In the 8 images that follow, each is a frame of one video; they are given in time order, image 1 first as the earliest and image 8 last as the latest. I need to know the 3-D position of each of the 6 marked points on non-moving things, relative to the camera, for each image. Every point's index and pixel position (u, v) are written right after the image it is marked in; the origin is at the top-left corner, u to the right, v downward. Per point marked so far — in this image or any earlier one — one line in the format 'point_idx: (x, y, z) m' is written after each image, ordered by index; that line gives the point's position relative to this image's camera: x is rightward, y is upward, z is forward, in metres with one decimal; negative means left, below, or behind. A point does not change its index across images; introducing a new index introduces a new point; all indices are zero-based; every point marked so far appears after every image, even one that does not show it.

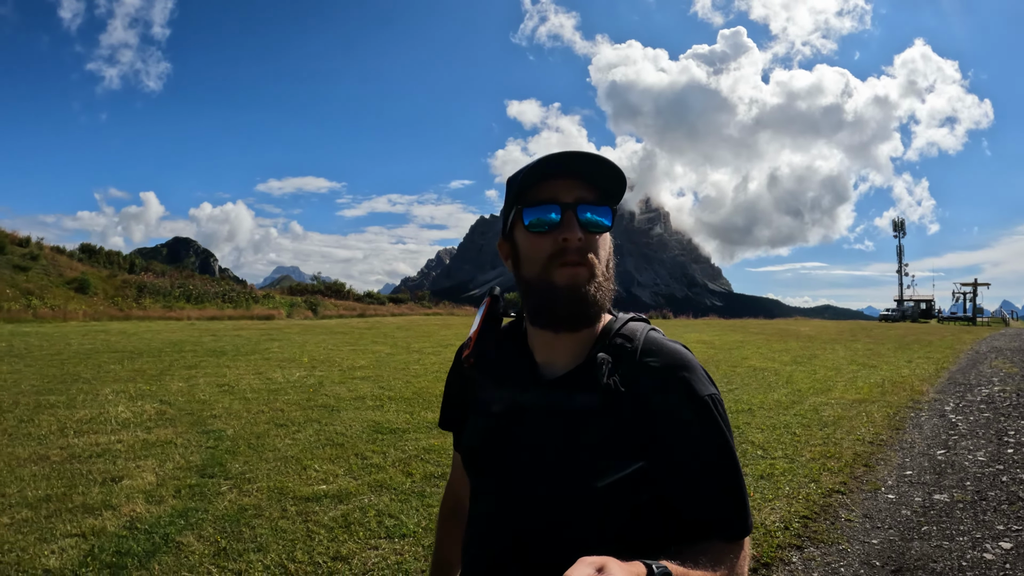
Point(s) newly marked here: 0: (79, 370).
0: (-12.1, -2.3, +15.8) m
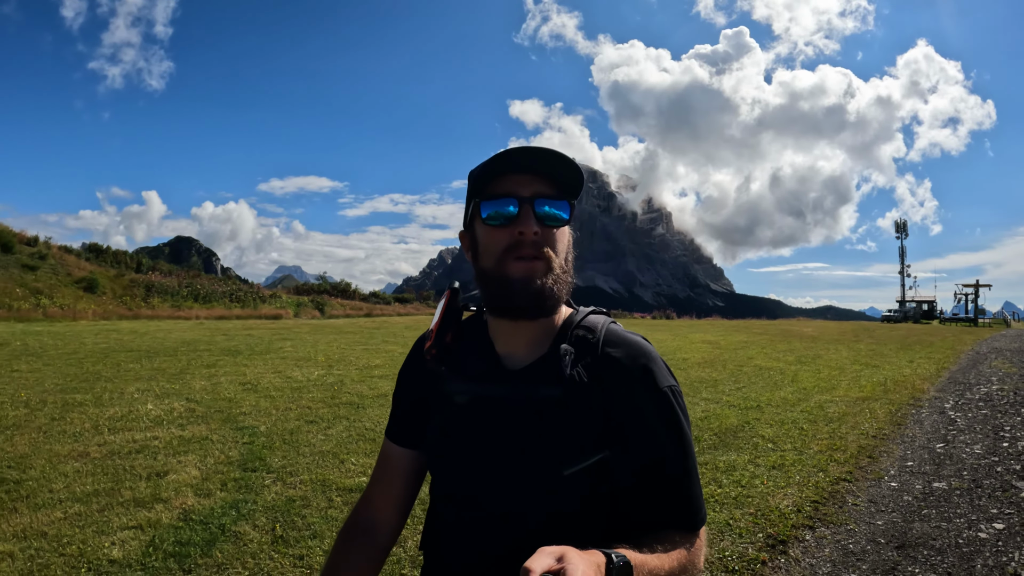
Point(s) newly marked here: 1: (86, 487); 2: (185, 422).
0: (-11.7, -2.3, +16.0) m
1: (-4.6, -2.1, +6.1) m
2: (-5.2, -2.1, +9.0) m
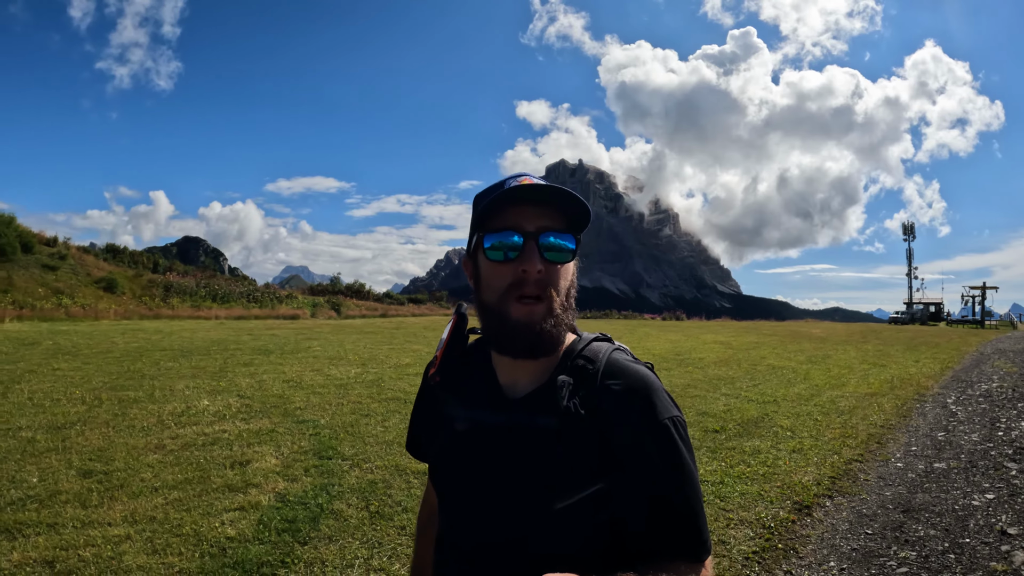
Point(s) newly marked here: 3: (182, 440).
0: (-10.9, -2.3, +16.5) m
1: (-3.9, -2.2, +6.5) m
2: (-4.4, -2.1, +9.4) m
3: (-4.7, -2.2, +8.0) m
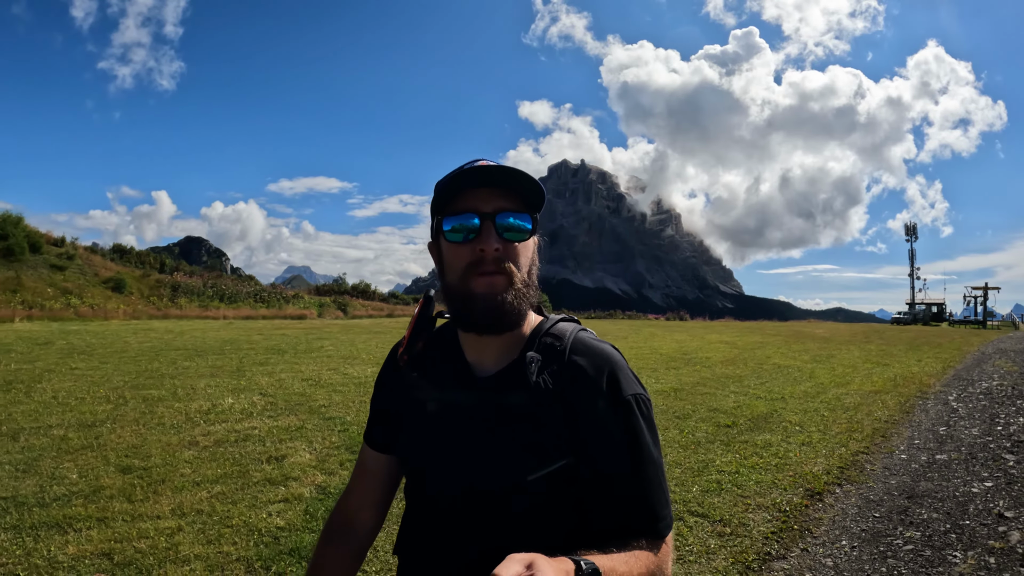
0: (-10.5, -2.3, +16.7) m
1: (-3.6, -2.2, +6.7) m
2: (-4.1, -2.1, +9.6) m
3: (-4.4, -2.2, +8.3) m
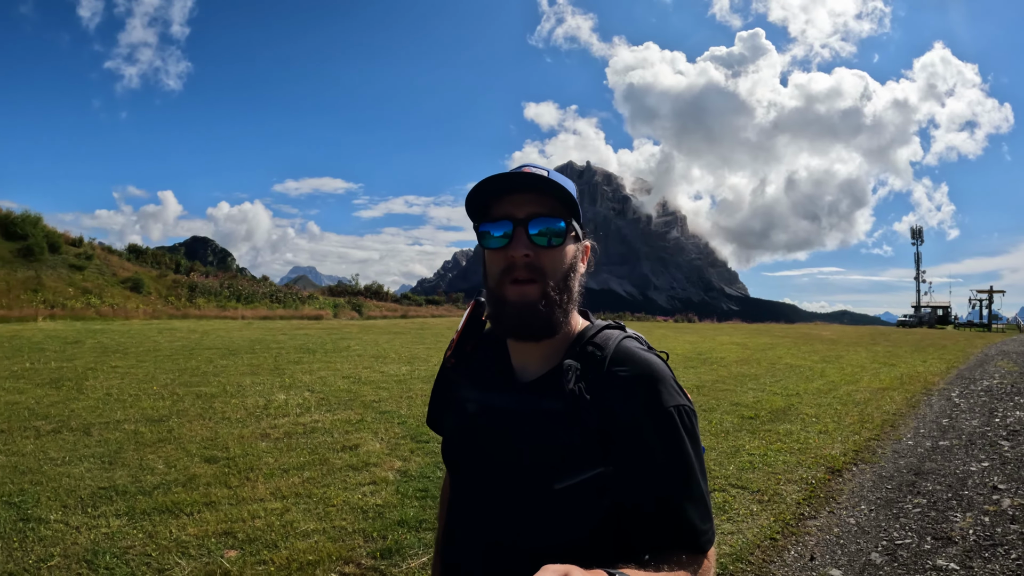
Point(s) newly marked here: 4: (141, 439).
0: (-9.7, -2.4, +17.3) m
1: (-2.8, -2.2, +7.3) m
2: (-3.3, -2.2, +10.2) m
3: (-3.6, -2.2, +8.8) m
4: (-5.7, -2.3, +8.7) m
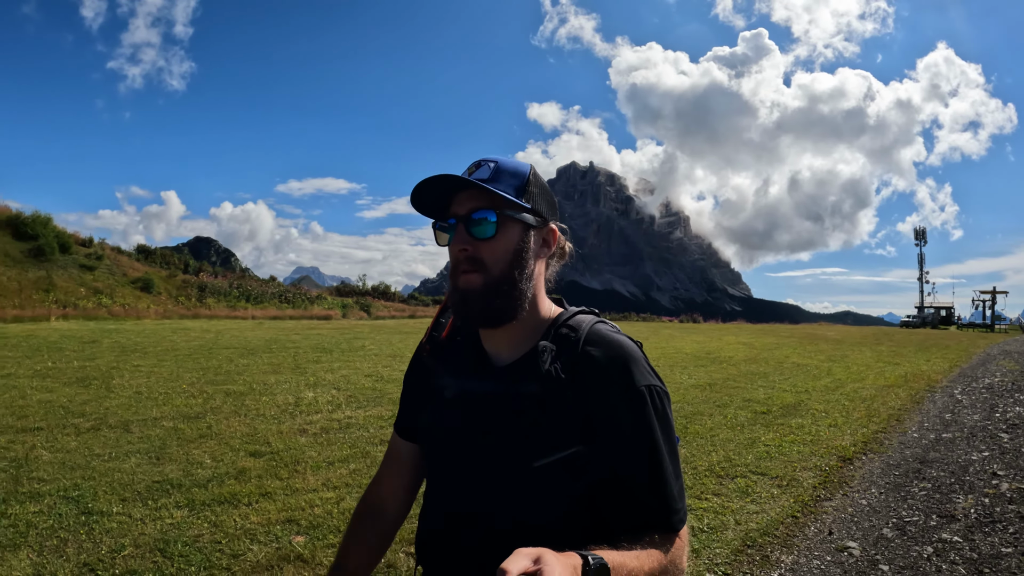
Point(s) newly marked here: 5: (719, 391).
0: (-9.2, -2.4, +17.7) m
1: (-2.4, -2.2, +7.6) m
2: (-2.9, -2.2, +10.5) m
3: (-3.2, -2.2, +9.1) m
4: (-5.3, -2.3, +9.0) m
5: (+6.9, -3.4, +18.7) m
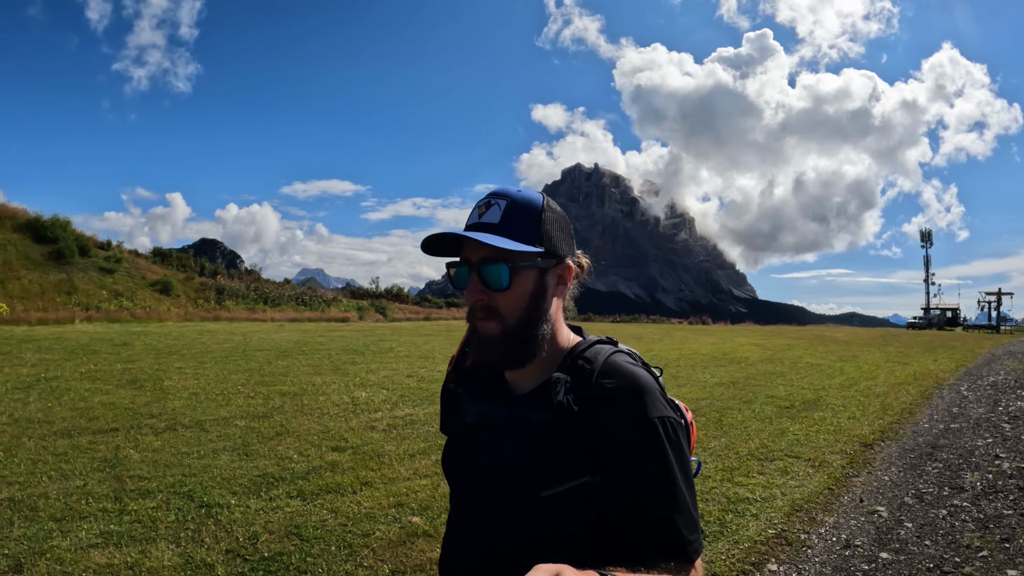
0: (-8.2, -2.5, +18.3) m
1: (-1.5, -2.4, +8.2) m
2: (-1.9, -2.3, +11.1) m
3: (-2.2, -2.4, +9.7) m
4: (-4.4, -2.5, +9.6) m
5: (+7.9, -3.5, +19.2) m
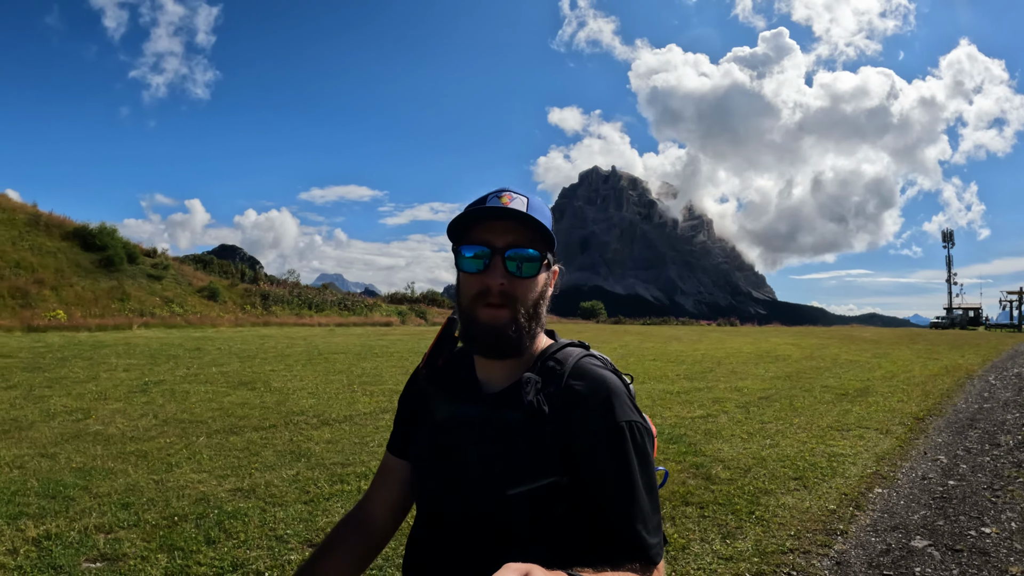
0: (-5.6, -2.7, +19.4) m
1: (+0.8, -2.5, +9.1) m
2: (+0.5, -2.5, +12.0) m
3: (+0.1, -2.5, +10.7) m
4: (-2.0, -2.6, +10.6) m
5: (+10.5, -3.7, +19.9) m
